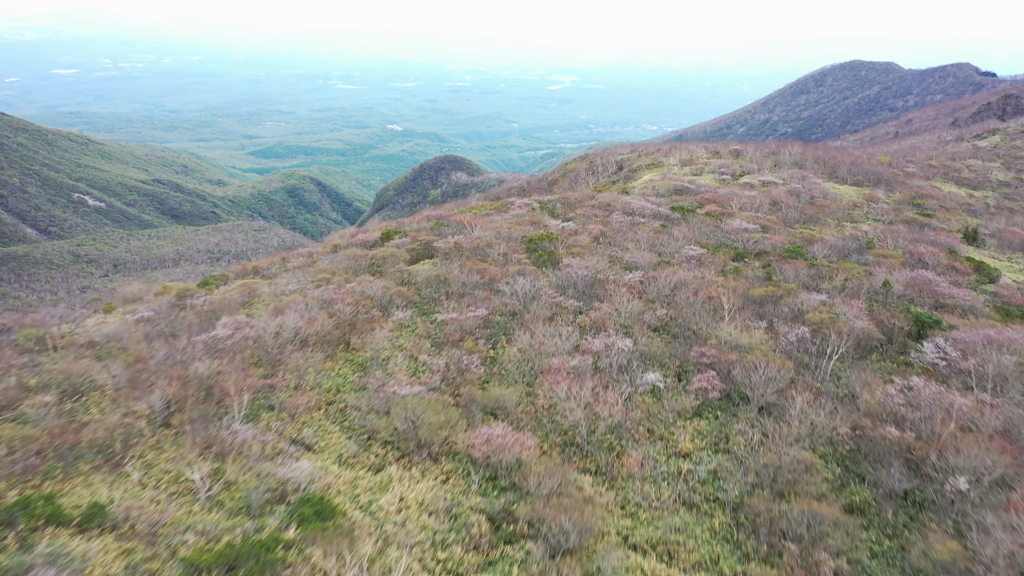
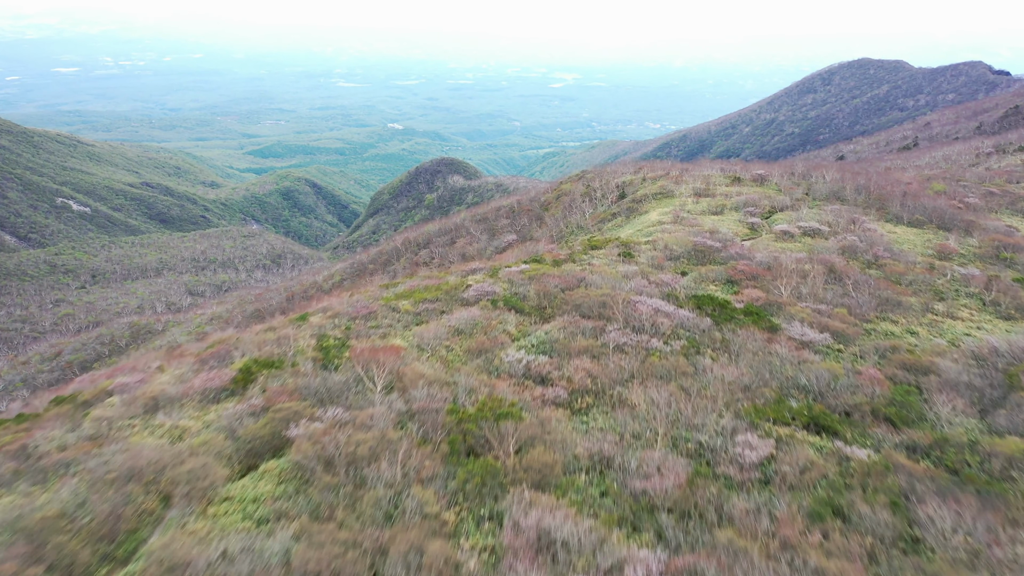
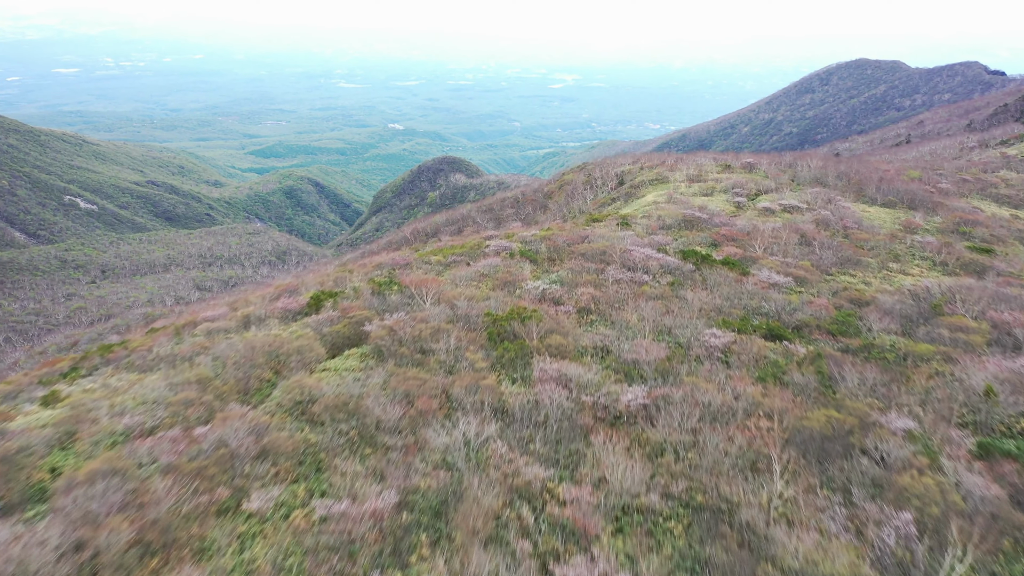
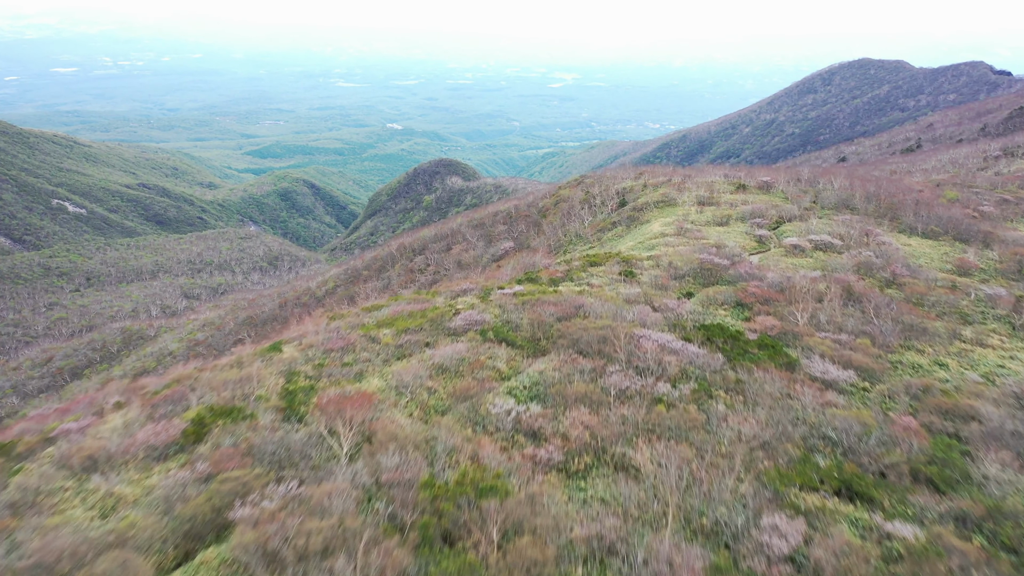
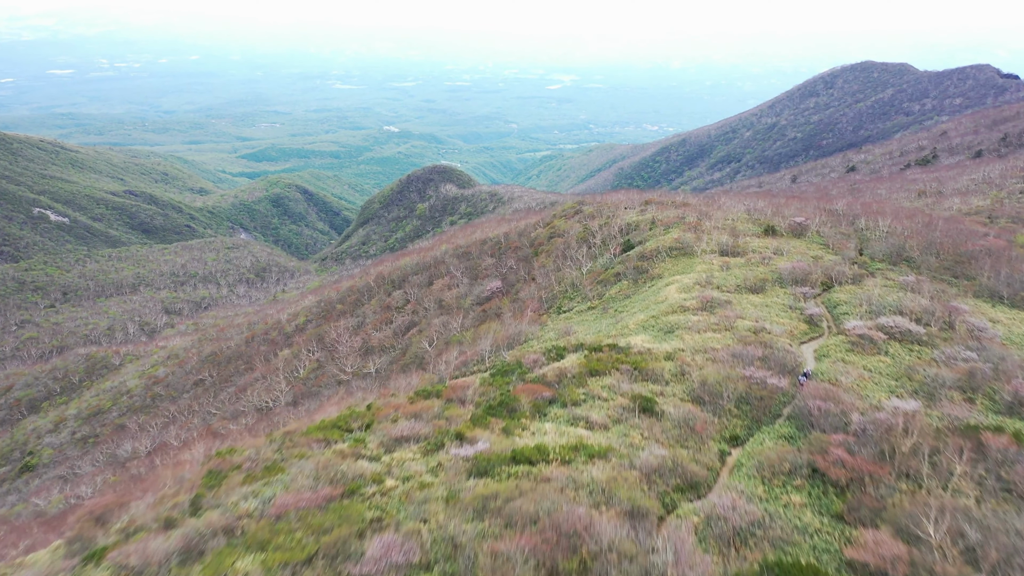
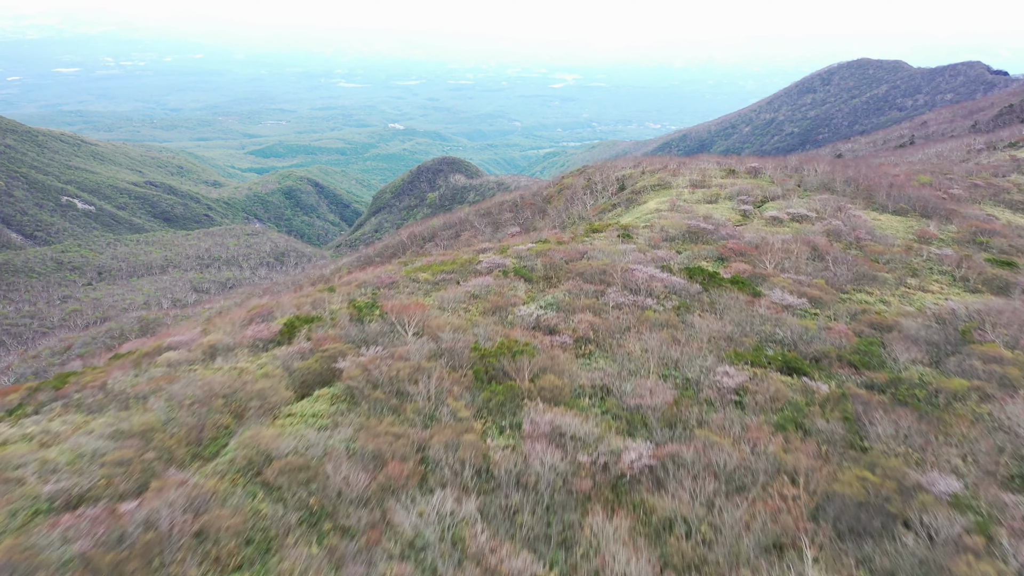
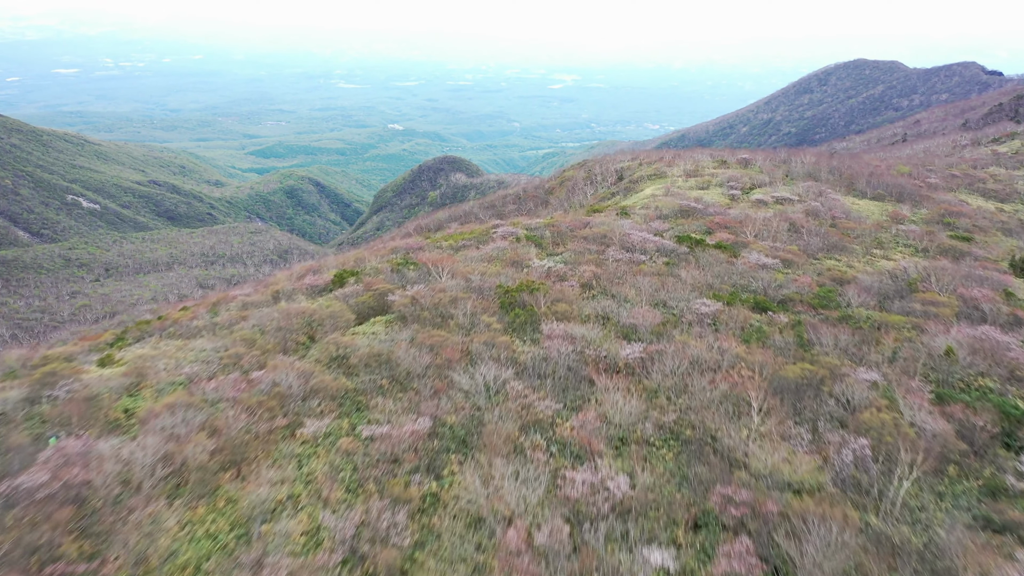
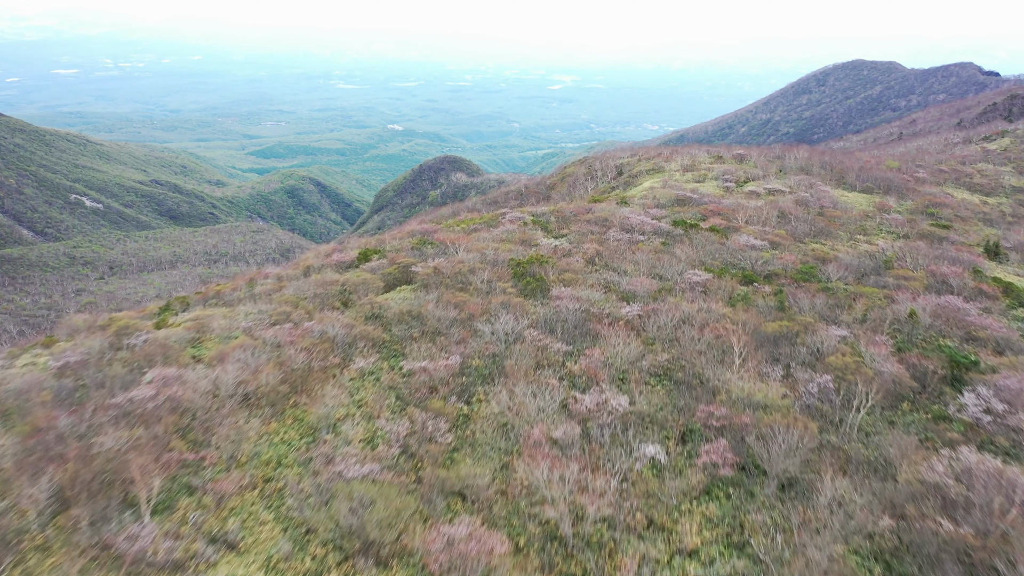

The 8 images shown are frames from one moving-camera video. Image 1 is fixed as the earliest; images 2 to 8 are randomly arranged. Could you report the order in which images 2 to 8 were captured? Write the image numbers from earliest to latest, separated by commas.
8, 7, 3, 6, 2, 4, 5
